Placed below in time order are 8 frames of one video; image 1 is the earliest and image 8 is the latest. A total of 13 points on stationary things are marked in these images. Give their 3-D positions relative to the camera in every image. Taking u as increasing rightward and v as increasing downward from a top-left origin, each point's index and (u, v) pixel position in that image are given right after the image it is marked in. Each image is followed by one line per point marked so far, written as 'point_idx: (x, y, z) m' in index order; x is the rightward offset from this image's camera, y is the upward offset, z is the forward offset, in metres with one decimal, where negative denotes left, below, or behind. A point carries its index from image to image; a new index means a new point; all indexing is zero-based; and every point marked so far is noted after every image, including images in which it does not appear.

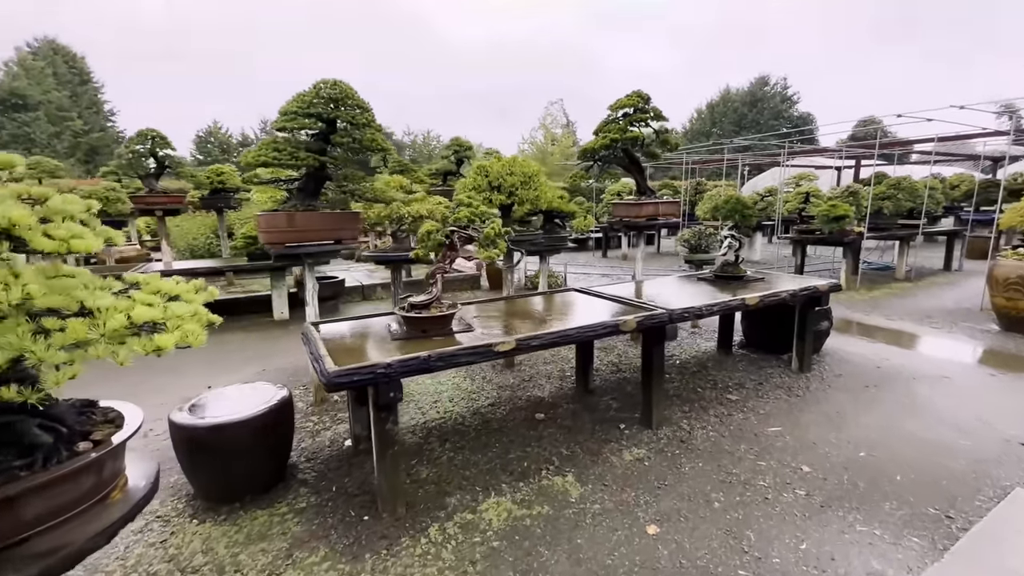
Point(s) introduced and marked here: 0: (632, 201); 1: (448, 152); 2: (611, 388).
0: (+1.9, +1.3, +7.3) m
1: (-1.5, +3.3, +11.4) m
2: (+1.2, -1.3, +5.9) m
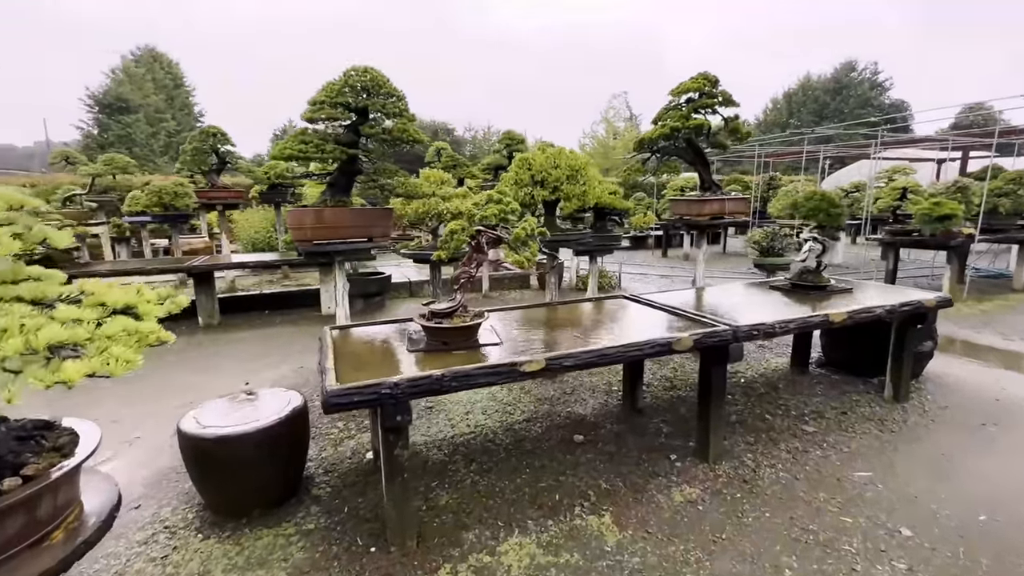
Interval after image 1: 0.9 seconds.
0: (+2.6, +1.3, +6.5) m
1: (-0.3, +3.3, +11.0) m
2: (+1.7, -1.4, +5.2) m
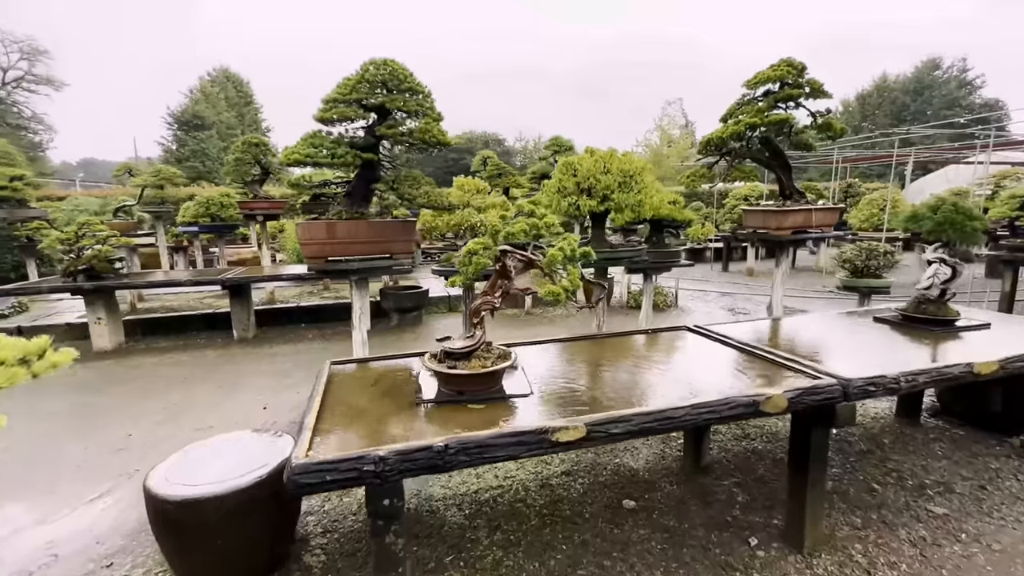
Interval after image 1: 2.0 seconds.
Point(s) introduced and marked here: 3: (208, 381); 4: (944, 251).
0: (+3.1, +0.9, +5.5) m
1: (+0.7, +3.0, +10.3) m
2: (+2.0, -1.6, +4.3) m
3: (-4.4, -1.4, +6.8) m
4: (+4.1, +0.4, +4.5) m
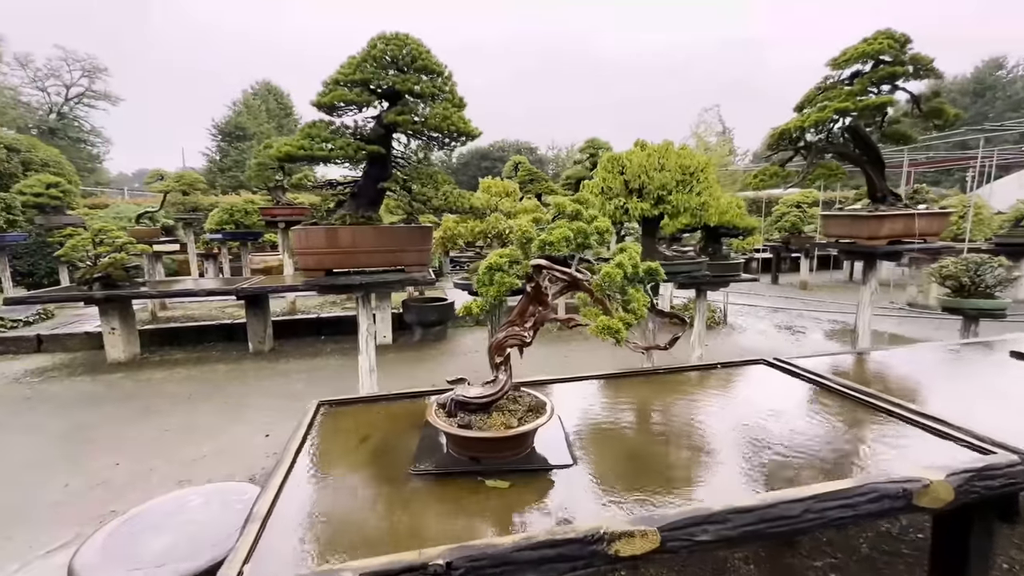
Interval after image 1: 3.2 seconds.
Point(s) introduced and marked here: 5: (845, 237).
0: (+3.4, +0.7, +4.5) m
1: (+1.4, +2.7, +9.5) m
2: (+2.2, -1.8, +3.3) m
3: (-4.0, -1.5, +6.3) m
4: (+4.4, +0.1, +3.5) m
5: (+3.4, +0.5, +4.8) m
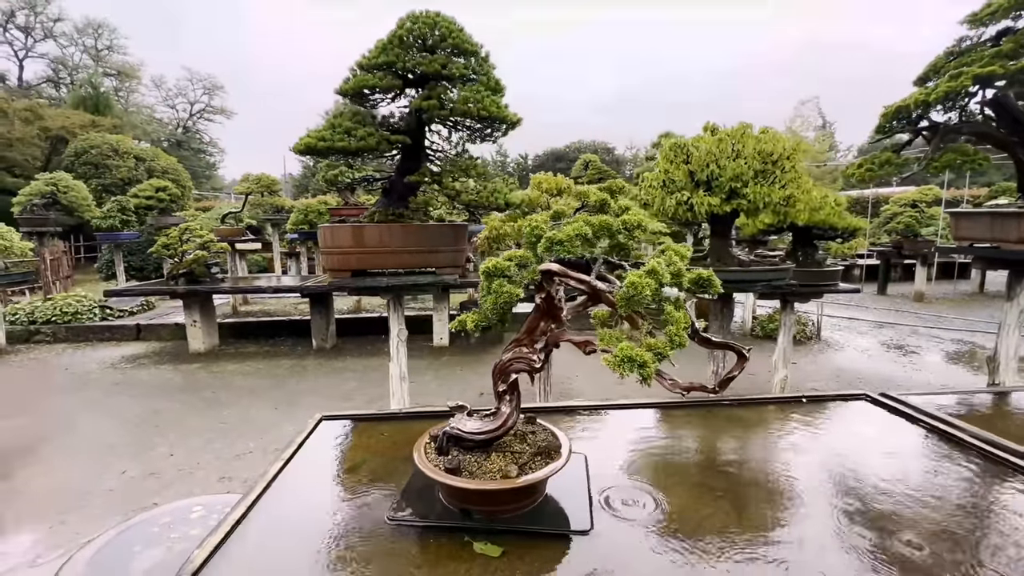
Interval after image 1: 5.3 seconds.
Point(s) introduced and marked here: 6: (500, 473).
0: (+3.8, +0.6, +3.6) m
1: (+2.6, +2.6, +8.8) m
2: (+2.4, -1.9, +2.5) m
3: (-3.3, -1.5, +6.5) m
4: (+4.6, 0.0, +2.3) m
5: (+3.8, +0.4, +3.8) m
6: (0.0, -0.6, +1.6) m
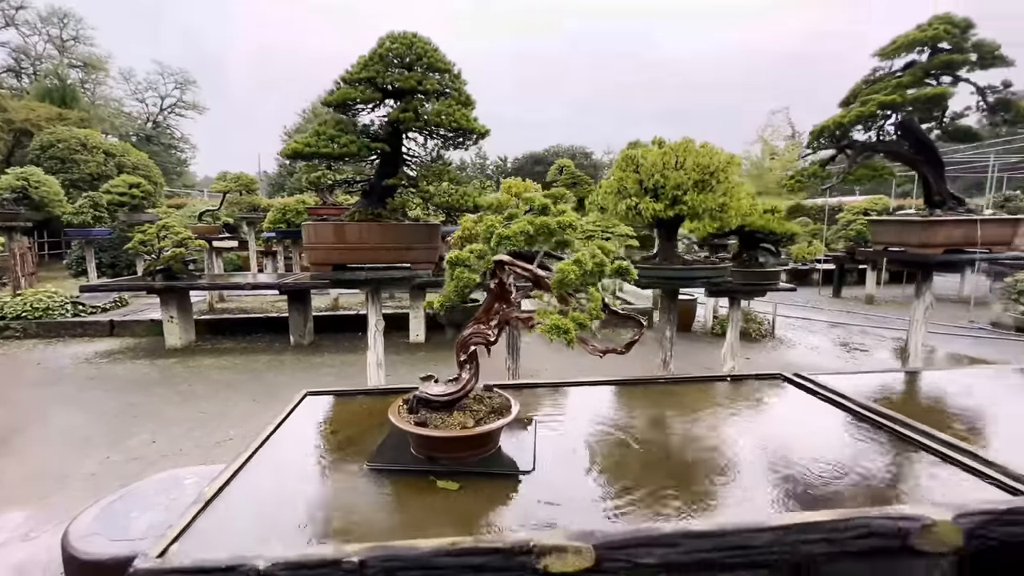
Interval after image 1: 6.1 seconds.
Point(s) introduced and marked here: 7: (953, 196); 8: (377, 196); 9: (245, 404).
0: (+3.5, +0.6, +4.1) m
1: (+2.1, +2.6, +9.3) m
2: (+2.2, -1.9, +3.0) m
3: (-3.7, -1.4, +6.7) m
4: (+4.4, 0.0, +2.9) m
5: (+3.5, +0.4, +4.3) m
6: (-0.2, -0.6, +2.0) m
7: (+3.9, +0.8, +4.2) m
8: (-1.1, +0.8, +4.0) m
9: (-3.4, -1.5, +6.0) m
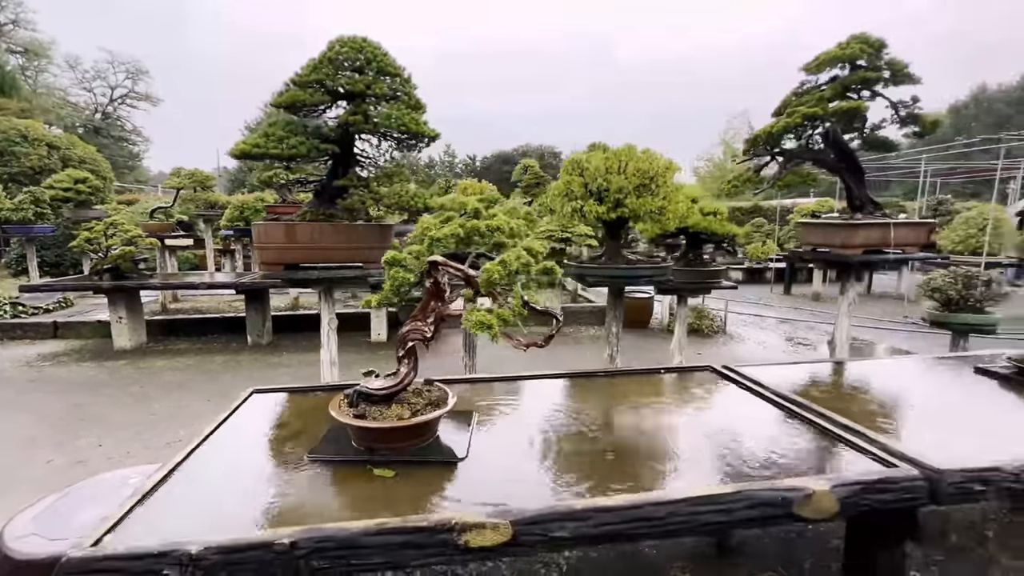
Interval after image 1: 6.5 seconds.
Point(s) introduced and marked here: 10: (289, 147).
0: (+3.1, +0.6, +4.4) m
1: (+1.4, +2.6, +9.5) m
2: (+1.8, -1.9, +3.3) m
3: (-4.3, -1.4, +6.5) m
4: (+4.0, 0.0, +3.3) m
5: (+3.1, +0.4, +4.7) m
6: (-0.5, -0.6, +2.1) m
7: (+3.5, +0.9, +4.6) m
8: (-1.6, +0.8, +4.0) m
9: (-4.0, -1.5, +5.9) m
10: (-1.7, +1.1, +3.6) m
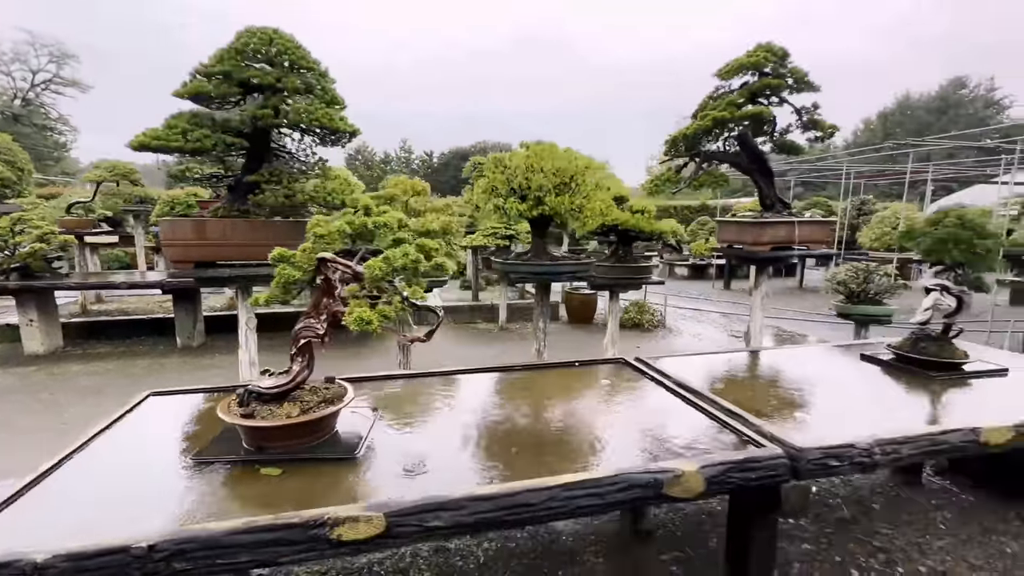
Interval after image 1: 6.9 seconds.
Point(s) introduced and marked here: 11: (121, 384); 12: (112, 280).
0: (+2.4, +0.7, +4.7) m
1: (+0.2, +2.7, +9.6) m
2: (+1.2, -1.8, +3.4) m
3: (-5.1, -1.4, +6.2) m
4: (+3.4, +0.1, +3.7) m
5: (+2.4, +0.5, +4.9) m
6: (-1.0, -0.6, +2.1) m
7: (+2.8, +0.9, +4.9) m
8: (-2.2, +0.8, +3.9) m
9: (-4.7, -1.5, +5.6) m
10: (-2.3, +1.1, +3.5) m
11: (-5.5, -1.3, +6.6) m
12: (-6.8, +0.1, +8.0) m
